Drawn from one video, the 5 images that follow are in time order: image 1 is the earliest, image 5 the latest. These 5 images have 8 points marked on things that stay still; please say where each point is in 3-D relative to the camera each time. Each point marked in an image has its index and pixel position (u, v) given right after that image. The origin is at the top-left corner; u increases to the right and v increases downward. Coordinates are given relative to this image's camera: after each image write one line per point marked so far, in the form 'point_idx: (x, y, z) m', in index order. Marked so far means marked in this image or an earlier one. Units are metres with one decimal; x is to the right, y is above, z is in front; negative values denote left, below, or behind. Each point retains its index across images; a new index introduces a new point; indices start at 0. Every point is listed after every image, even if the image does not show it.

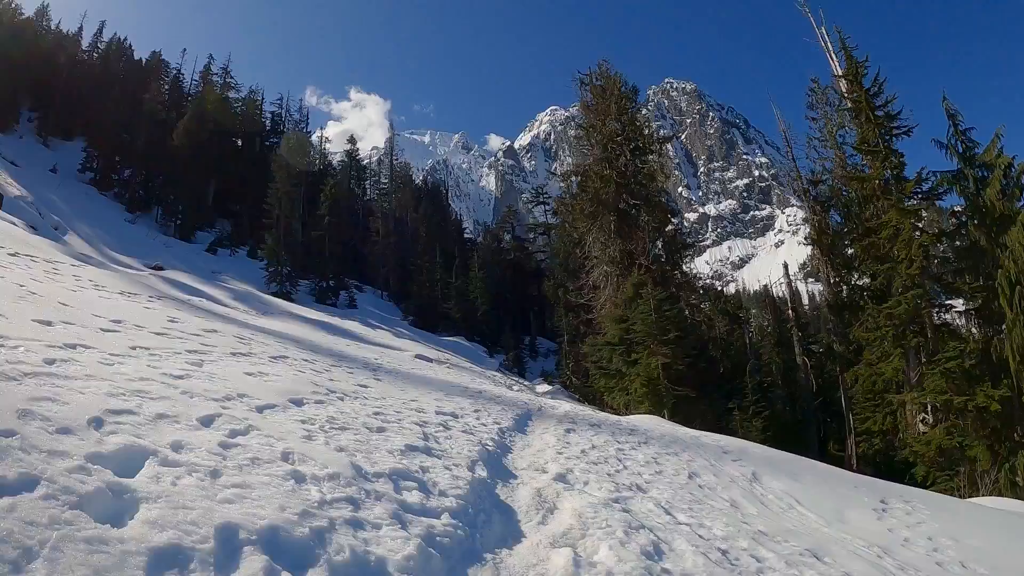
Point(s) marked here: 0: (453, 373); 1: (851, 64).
0: (-1.5, -2.2, +13.1) m
1: (+10.5, +6.8, +16.0) m
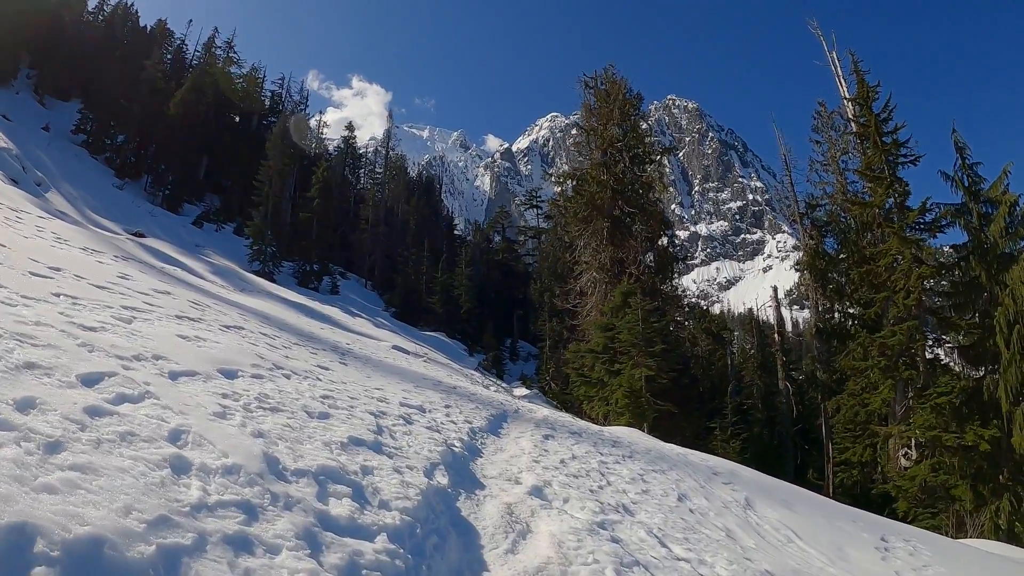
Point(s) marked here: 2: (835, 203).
0: (-2.0, -1.9, +12.5) m
1: (+10.6, +6.0, +15.7) m
2: (+12.0, +3.2, +19.3) m
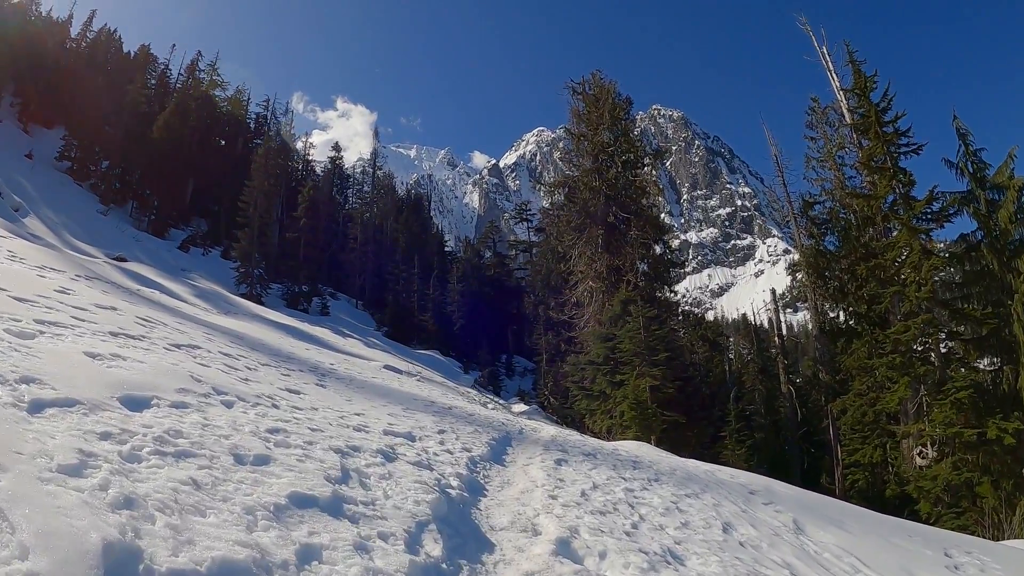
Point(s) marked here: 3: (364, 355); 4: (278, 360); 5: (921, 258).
0: (-2.0, -2.2, +11.6) m
1: (+10.2, +6.1, +15.3) m
2: (+11.7, +3.2, +18.8) m
3: (-5.3, -2.4, +18.5) m
4: (-3.4, -1.1, +7.4) m
5: (+10.2, +0.7, +13.0) m
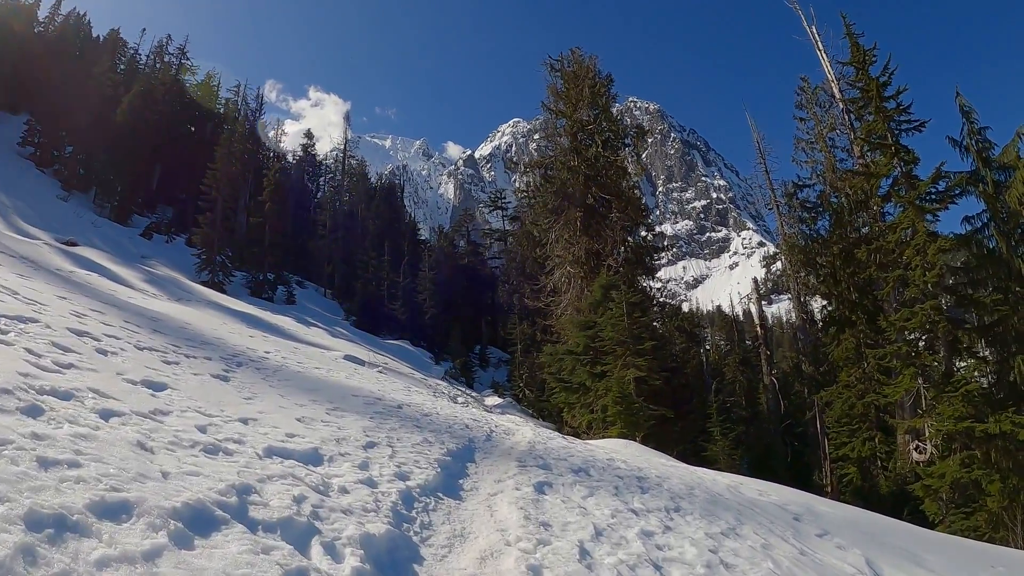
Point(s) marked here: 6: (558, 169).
0: (-2.6, -1.8, +10.1) m
1: (+9.6, +6.5, +14.3) m
2: (+10.8, +3.6, +17.9) m
3: (-6.2, -1.8, +16.9) m
4: (-3.7, -0.7, +5.9) m
5: (+9.6, +1.1, +12.0) m
6: (+1.7, +4.4, +18.6) m
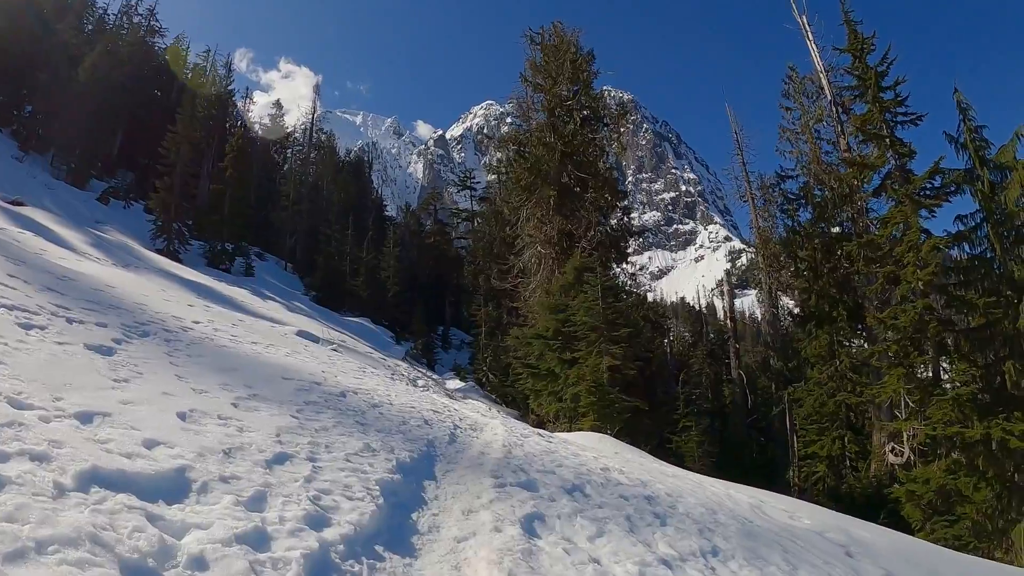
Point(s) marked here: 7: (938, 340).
0: (-3.2, -1.2, +9.0) m
1: (+9.1, +6.6, +13.7) m
2: (+10.0, +3.8, +17.4) m
3: (-7.2, -0.9, +15.5) m
4: (-4.0, -0.2, +4.6) m
5: (+9.0, +1.1, +11.6) m
6: (+0.8, +5.0, +17.6) m
7: (+9.6, -1.0, +11.7) m
